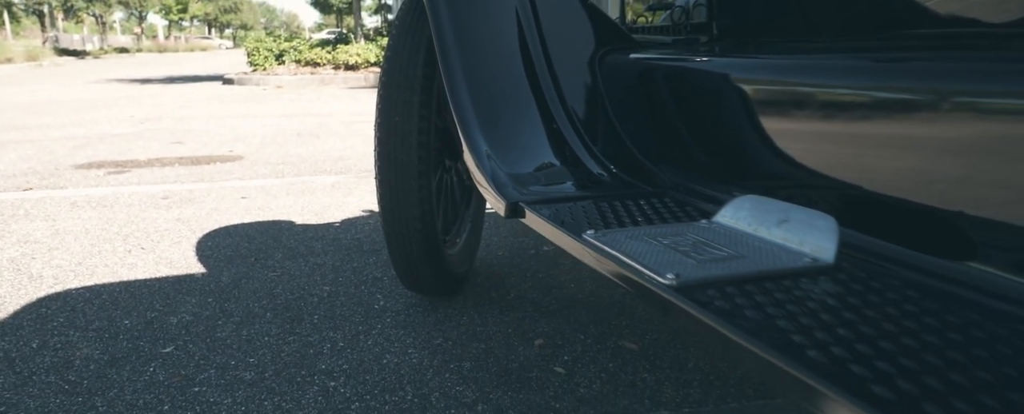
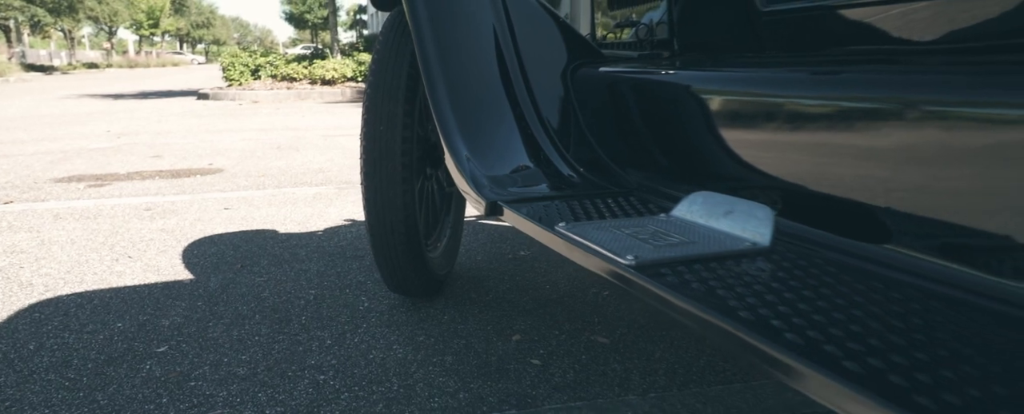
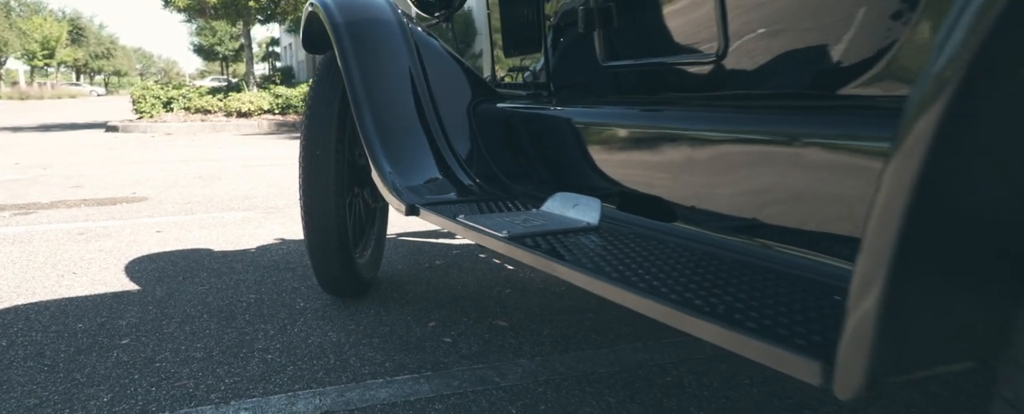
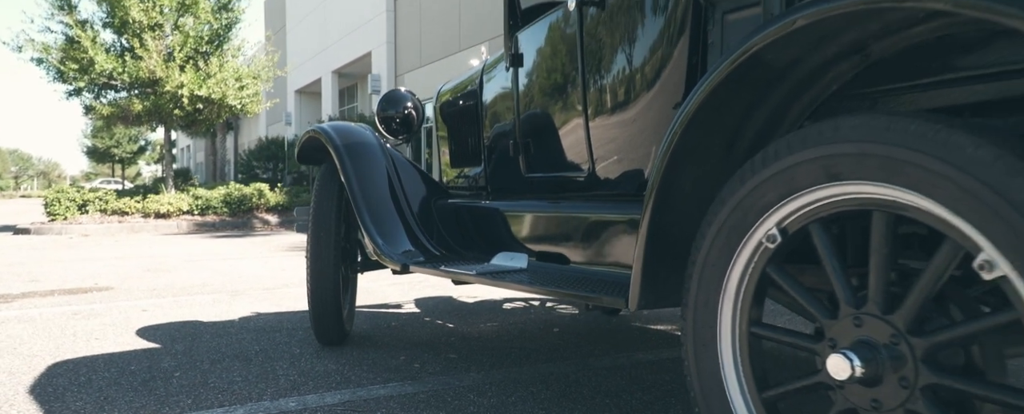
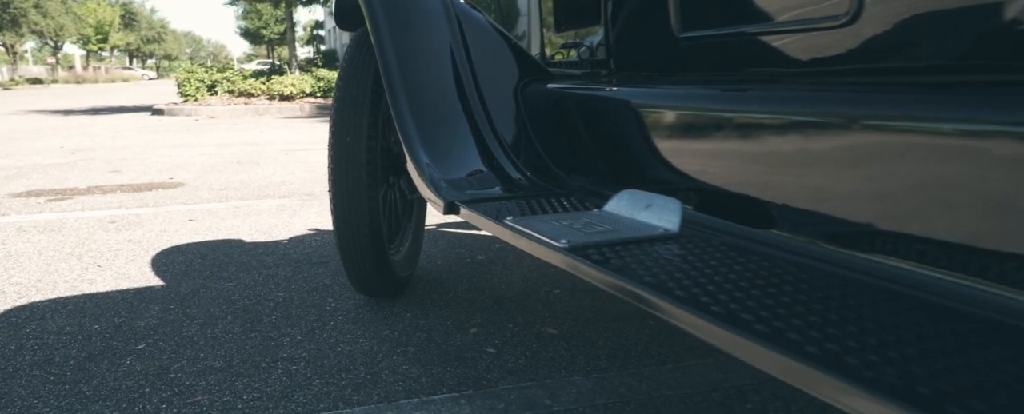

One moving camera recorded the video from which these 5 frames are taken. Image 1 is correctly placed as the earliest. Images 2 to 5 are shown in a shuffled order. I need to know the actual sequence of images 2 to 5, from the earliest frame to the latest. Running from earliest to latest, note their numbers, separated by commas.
2, 5, 3, 4
